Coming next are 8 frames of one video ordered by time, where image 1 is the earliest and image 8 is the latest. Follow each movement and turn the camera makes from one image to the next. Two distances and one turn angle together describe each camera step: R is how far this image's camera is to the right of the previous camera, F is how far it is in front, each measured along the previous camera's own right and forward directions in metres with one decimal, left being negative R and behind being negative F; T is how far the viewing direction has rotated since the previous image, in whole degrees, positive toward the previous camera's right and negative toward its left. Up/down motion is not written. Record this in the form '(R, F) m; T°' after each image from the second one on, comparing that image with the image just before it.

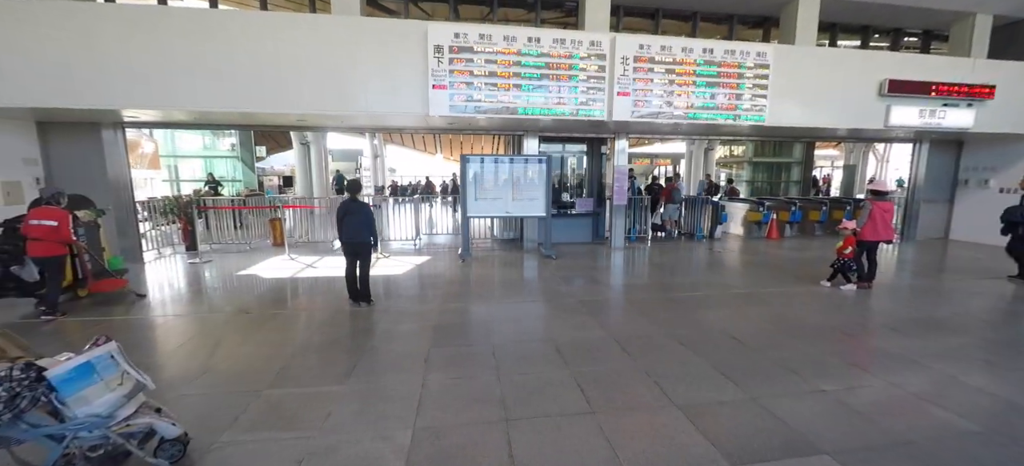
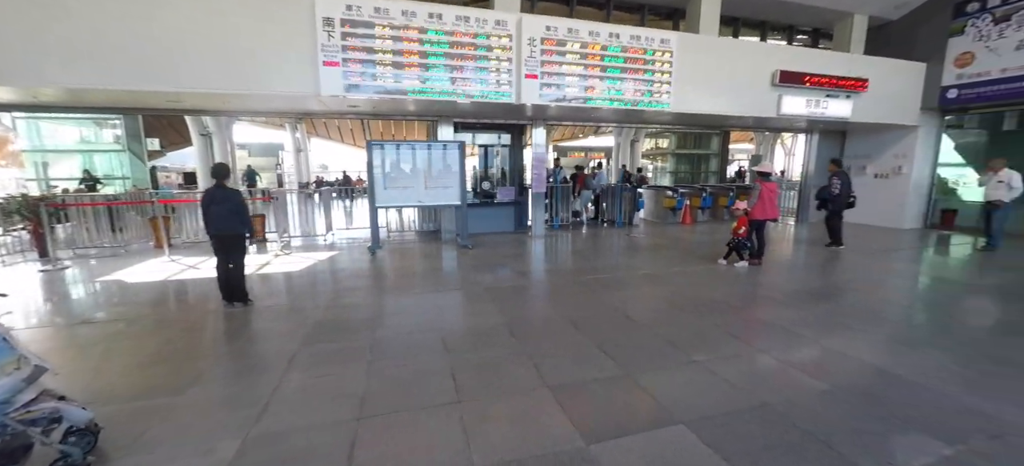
(+0.5, +0.2) m; +7°
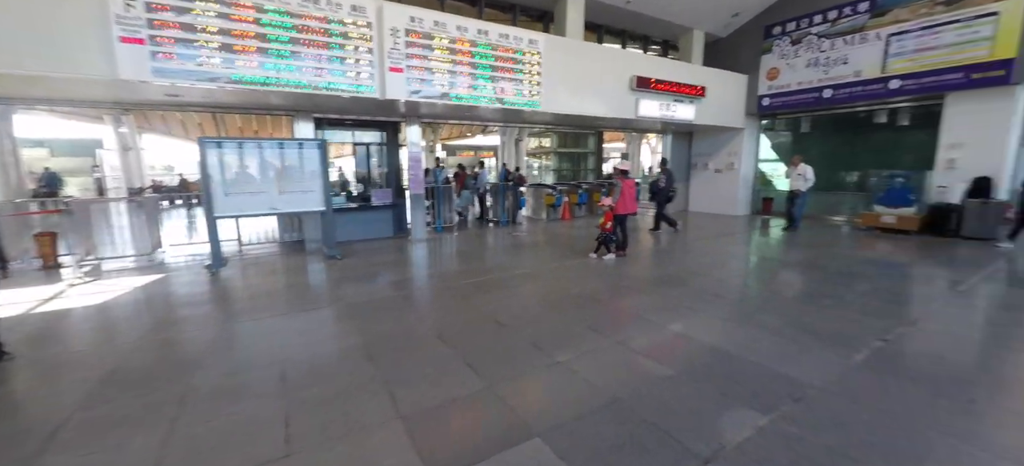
(+0.3, +0.2) m; +14°
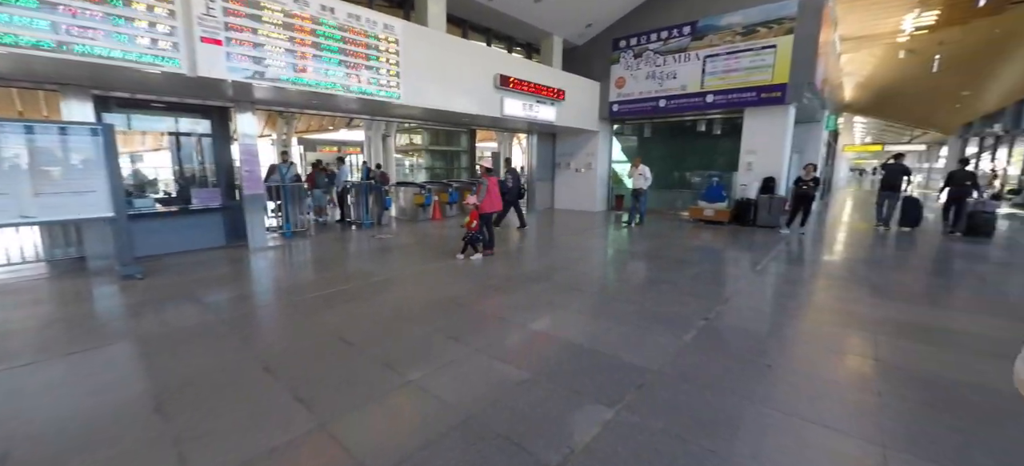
(+0.2, +0.2) m; +17°
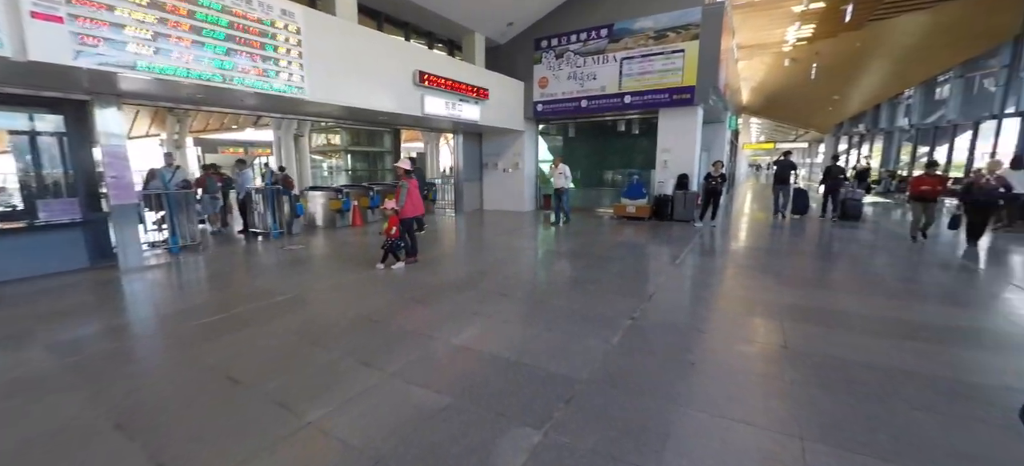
(+0.1, +0.2) m; +9°
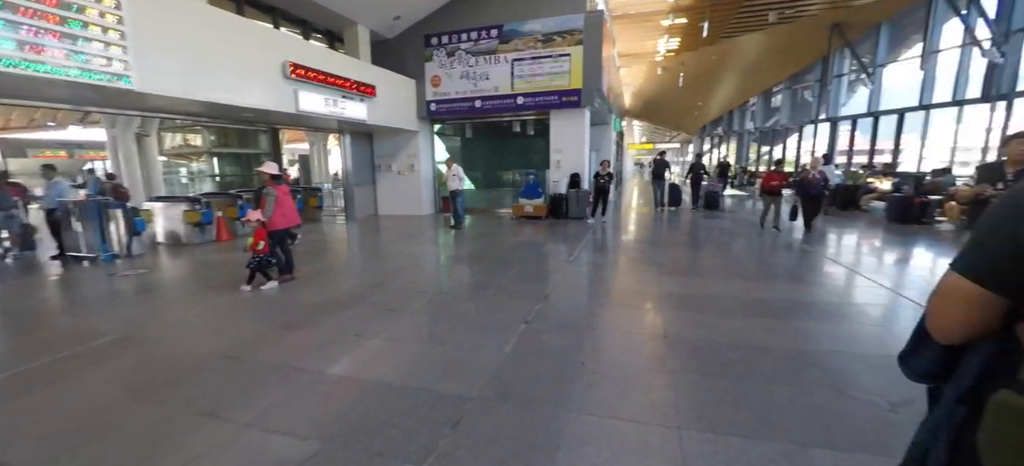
(+0.2, +0.2) m; +13°
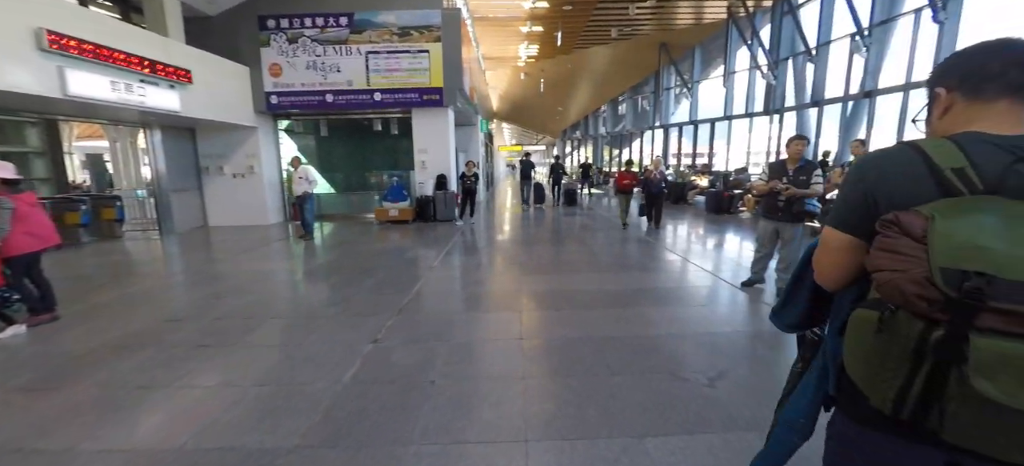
(+0.3, +0.2) m; +17°
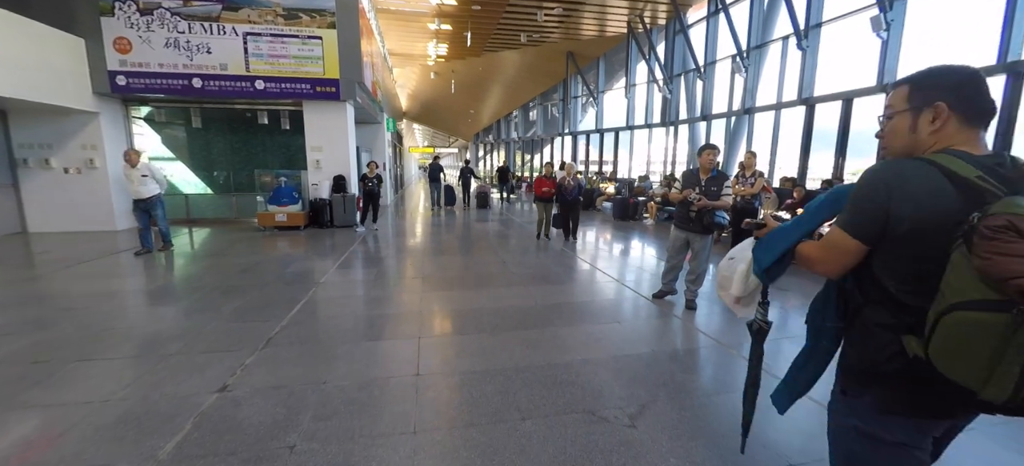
(+0.1, +0.4) m; +12°
